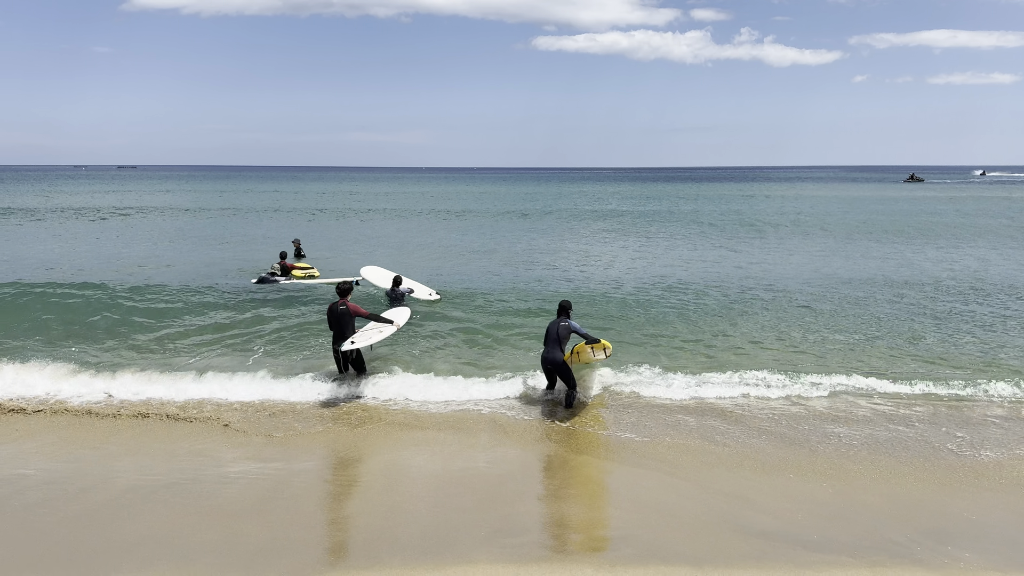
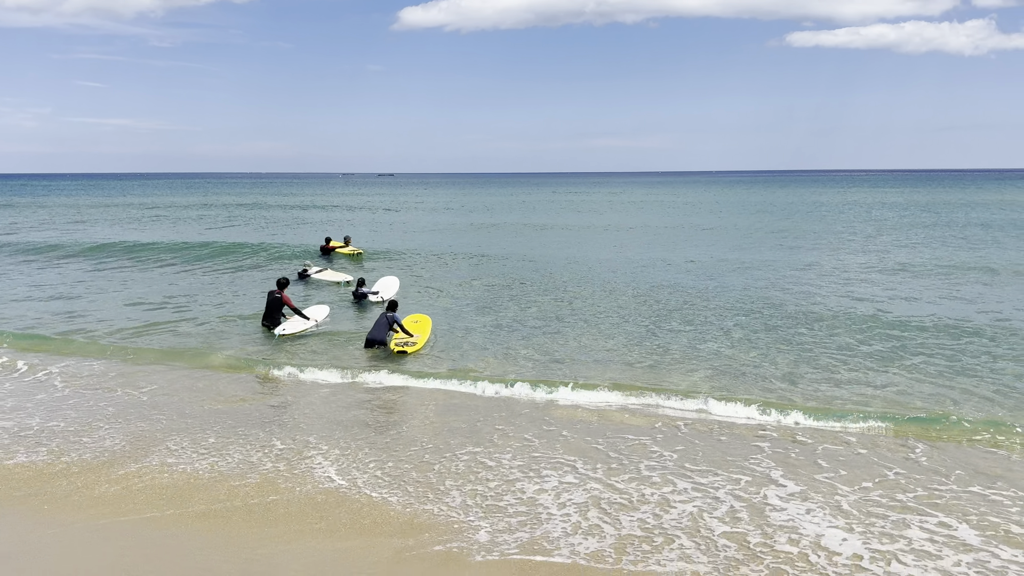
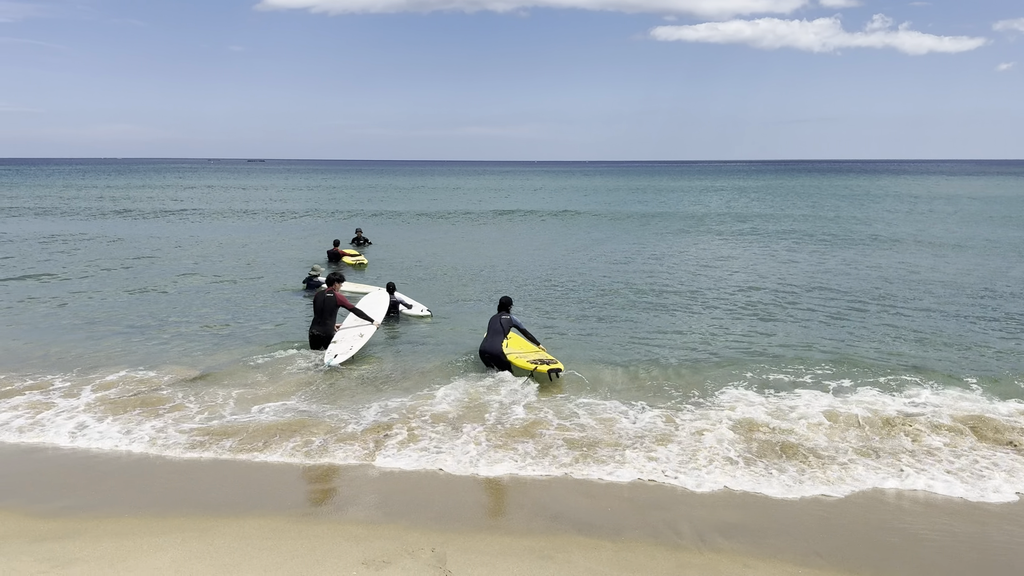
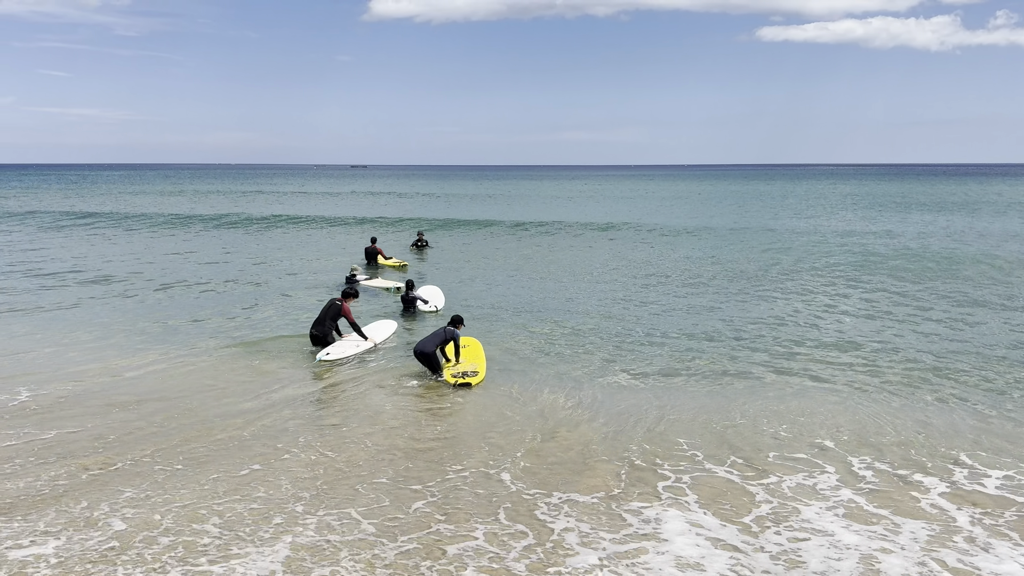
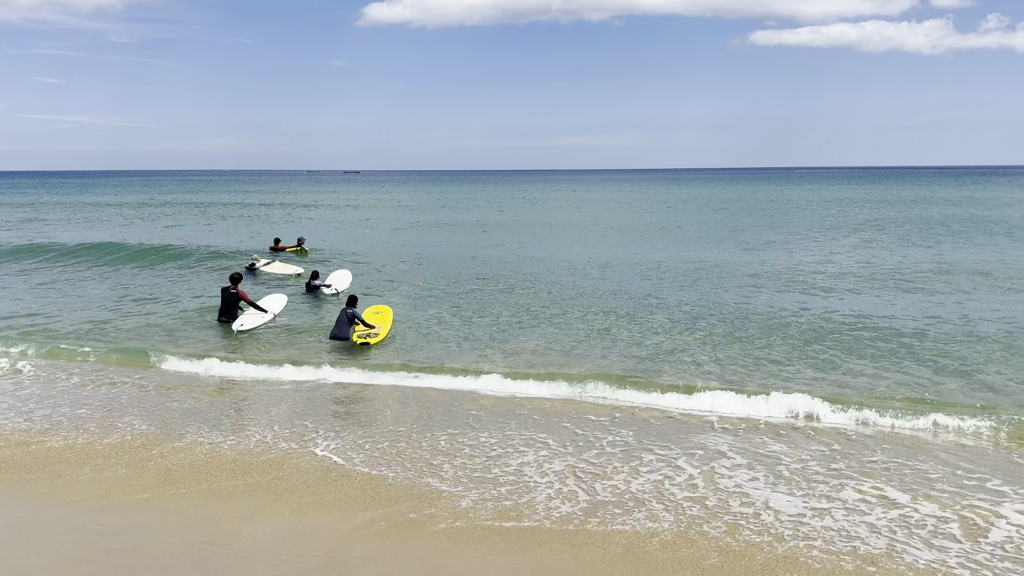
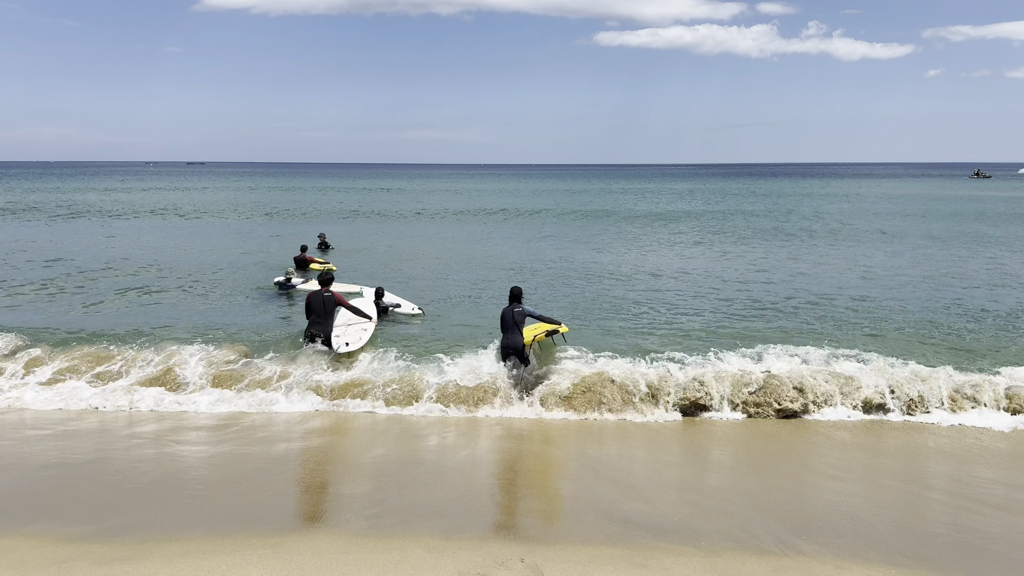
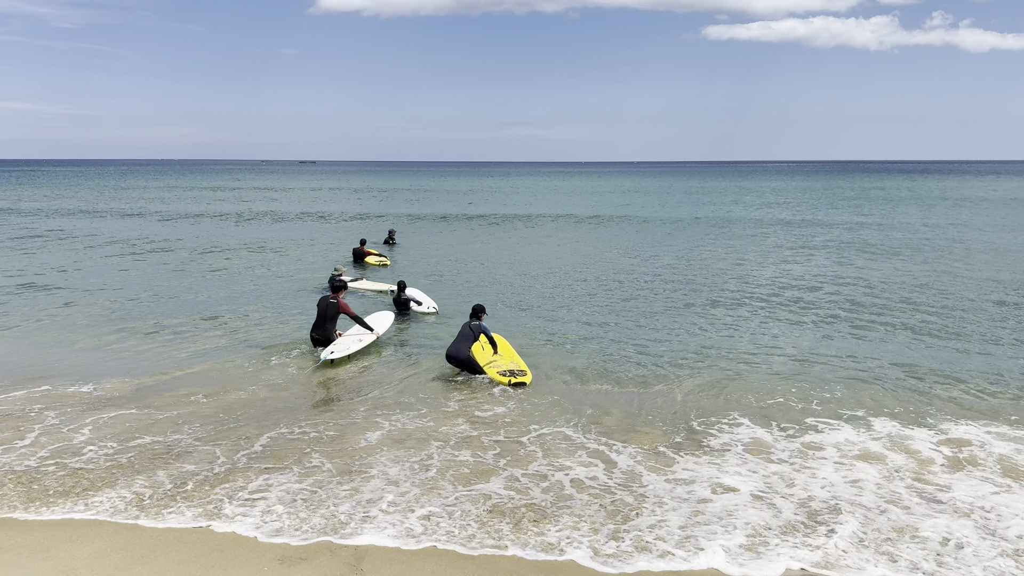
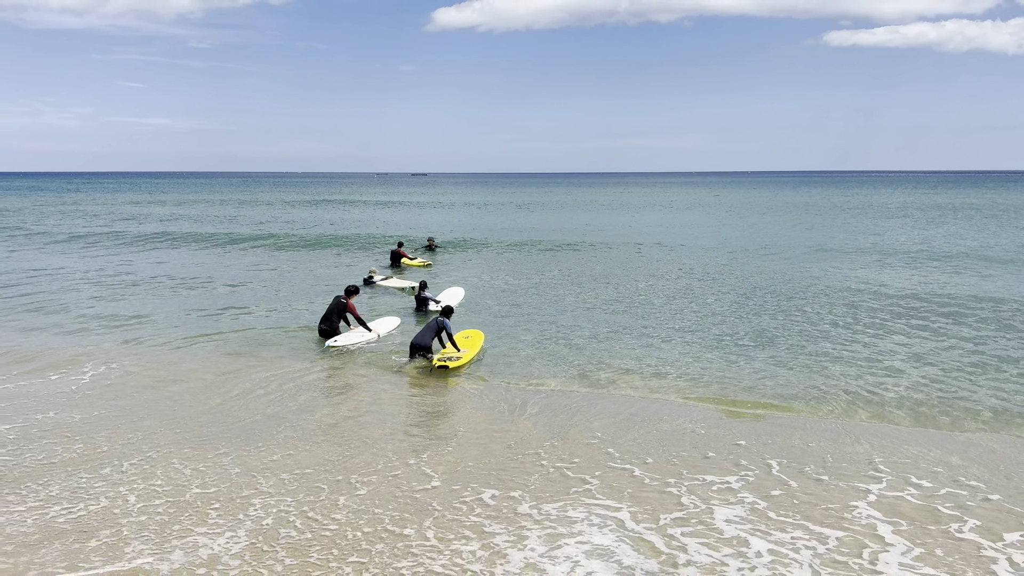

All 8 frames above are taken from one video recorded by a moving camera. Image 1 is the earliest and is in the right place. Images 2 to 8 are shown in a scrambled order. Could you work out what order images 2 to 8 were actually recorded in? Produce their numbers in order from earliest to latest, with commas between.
6, 3, 7, 4, 8, 2, 5
